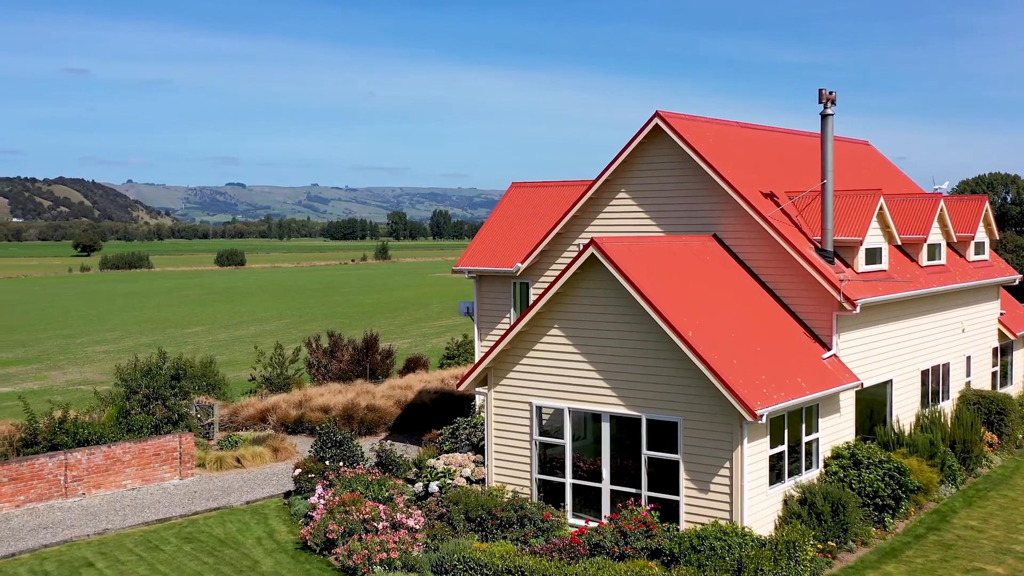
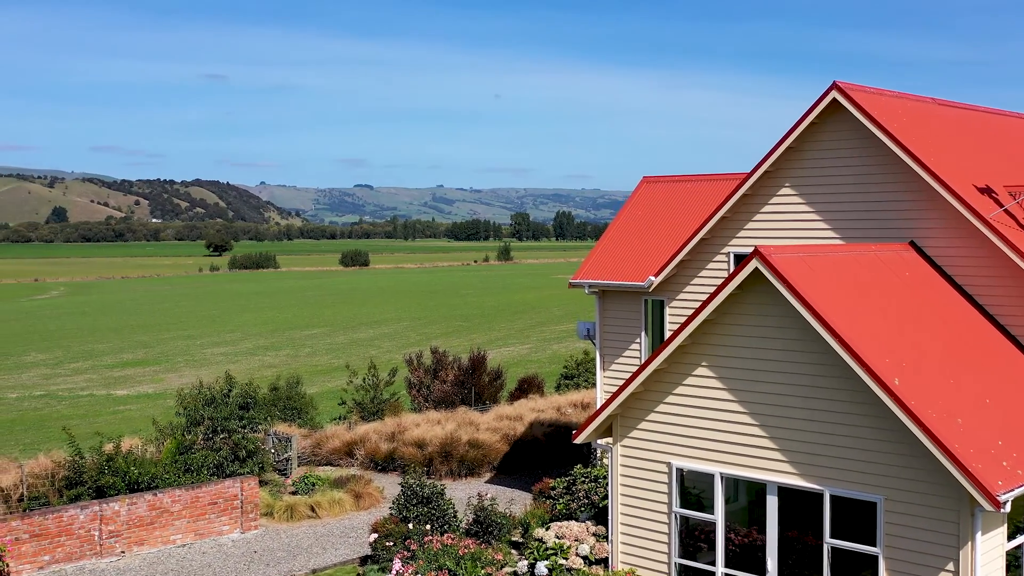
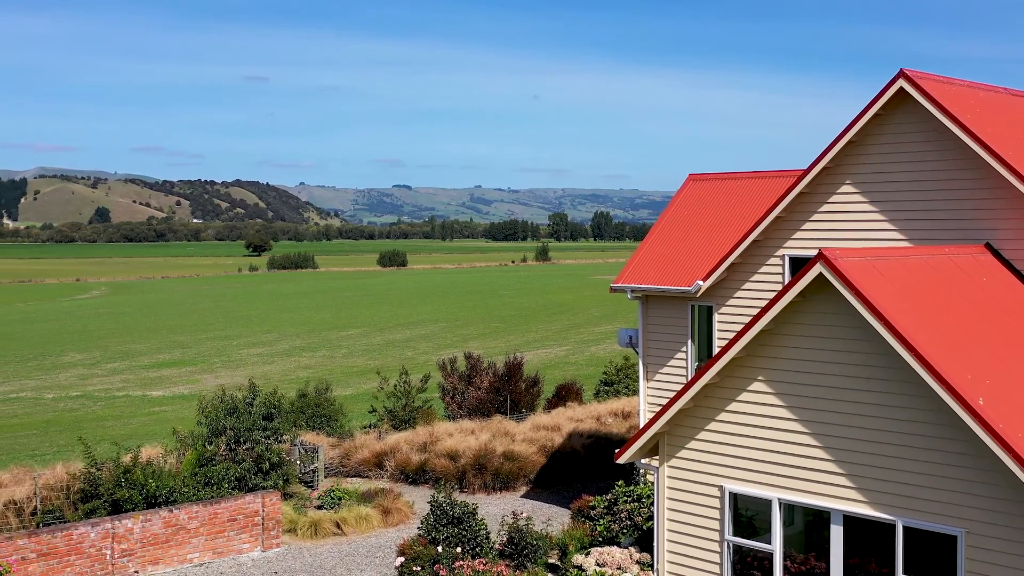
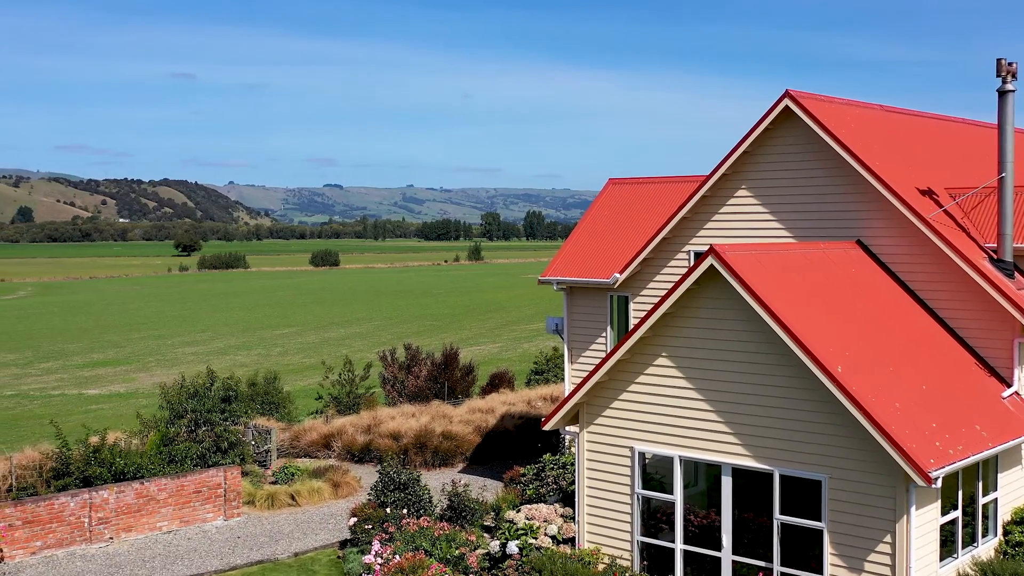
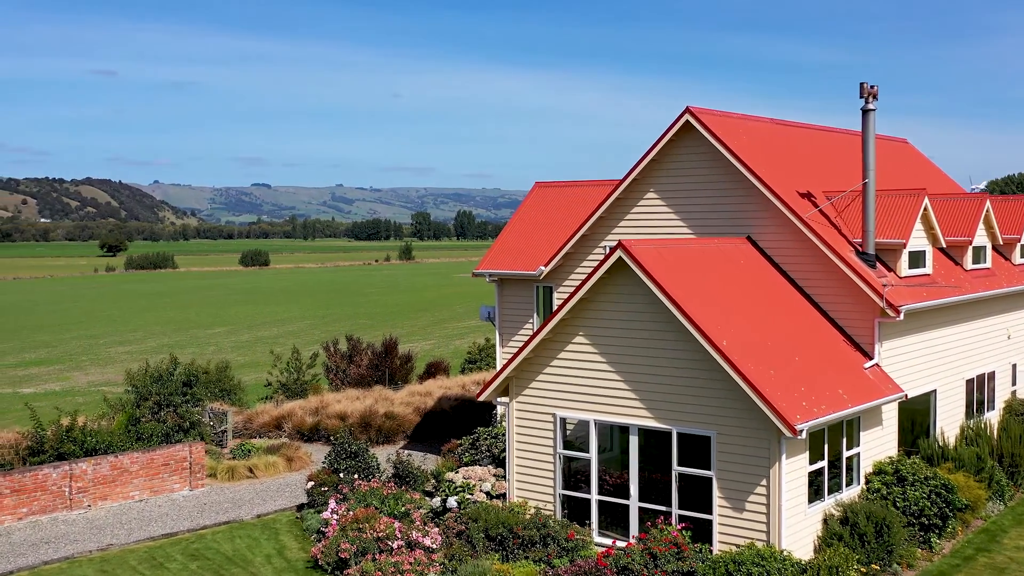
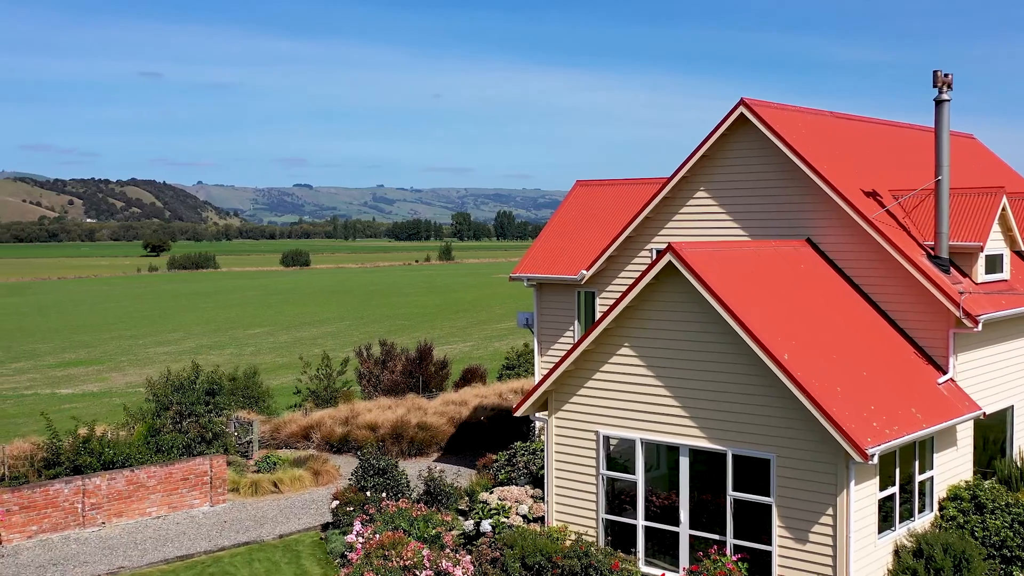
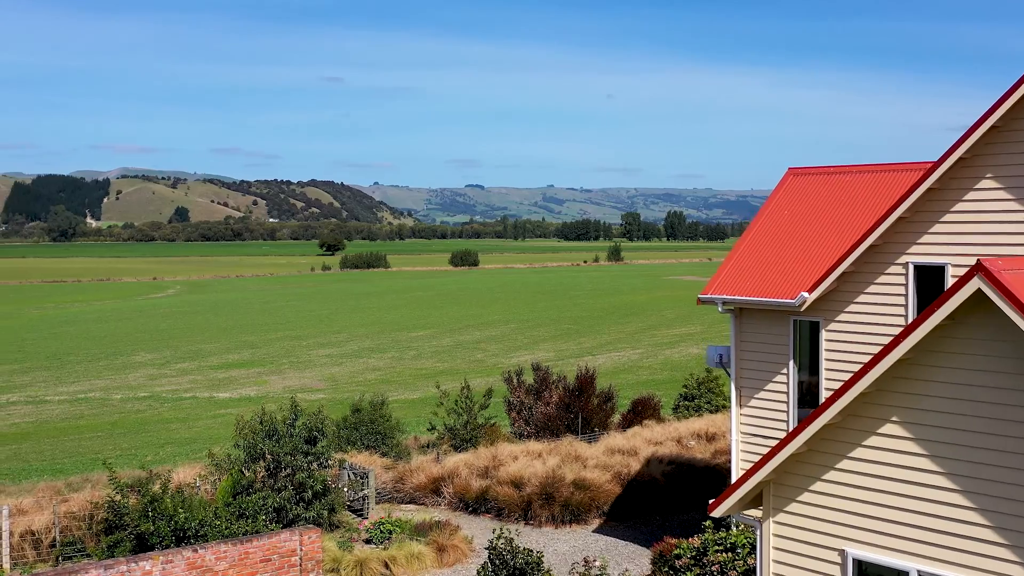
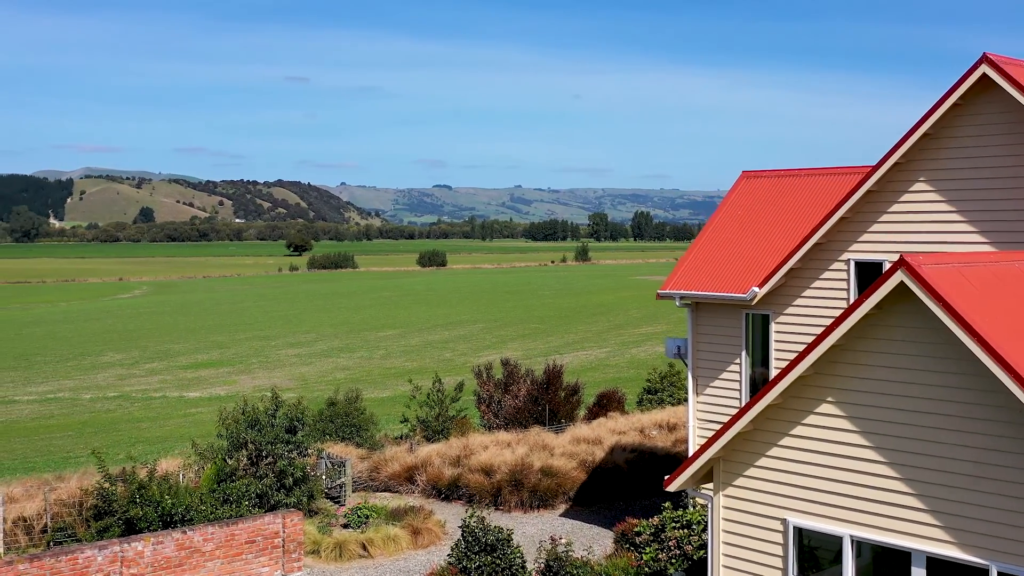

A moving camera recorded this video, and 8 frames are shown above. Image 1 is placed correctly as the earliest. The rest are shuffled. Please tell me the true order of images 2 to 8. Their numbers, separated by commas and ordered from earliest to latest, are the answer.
5, 6, 4, 2, 3, 8, 7
